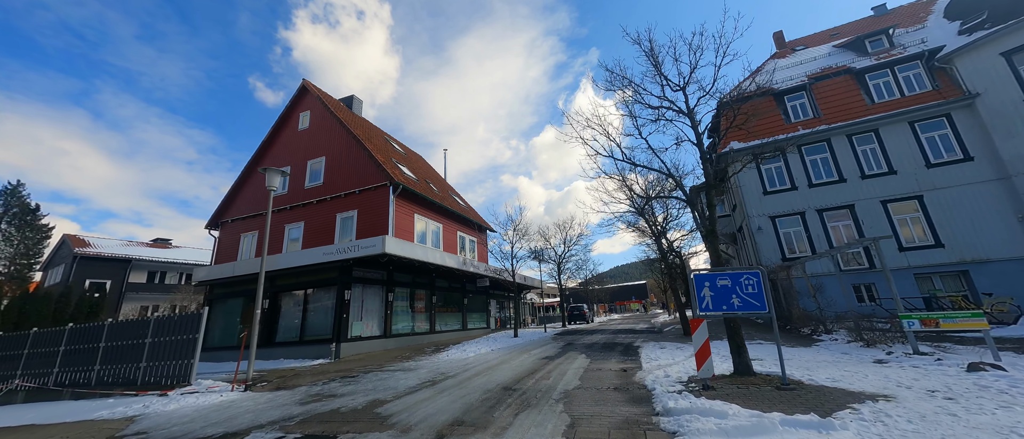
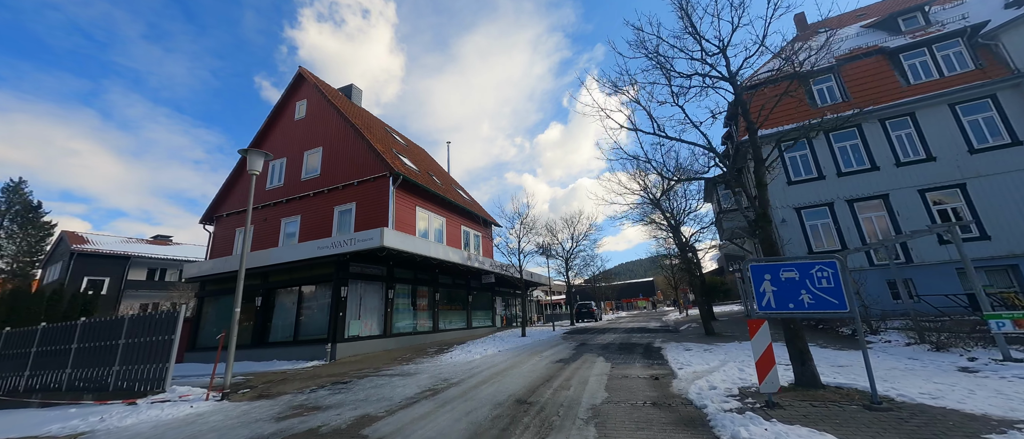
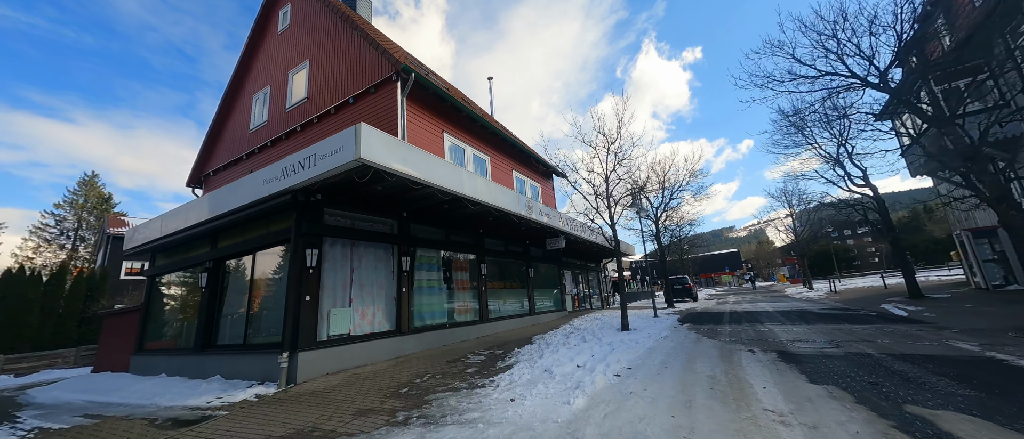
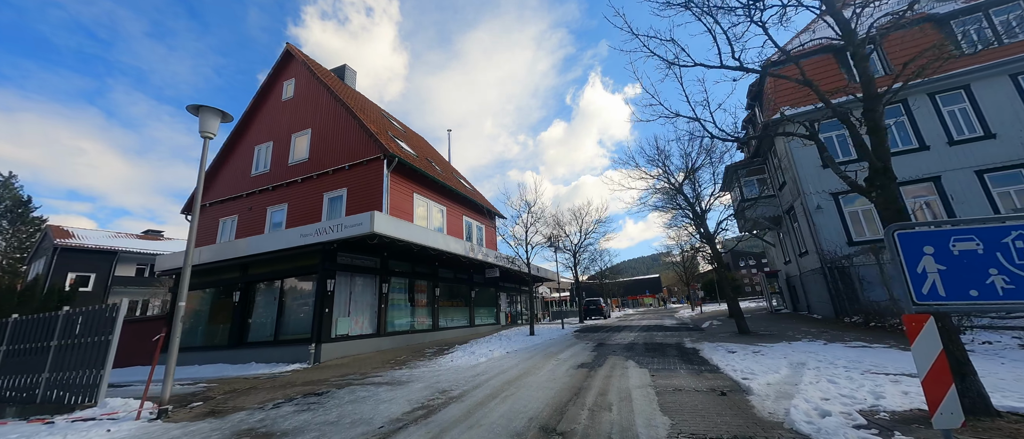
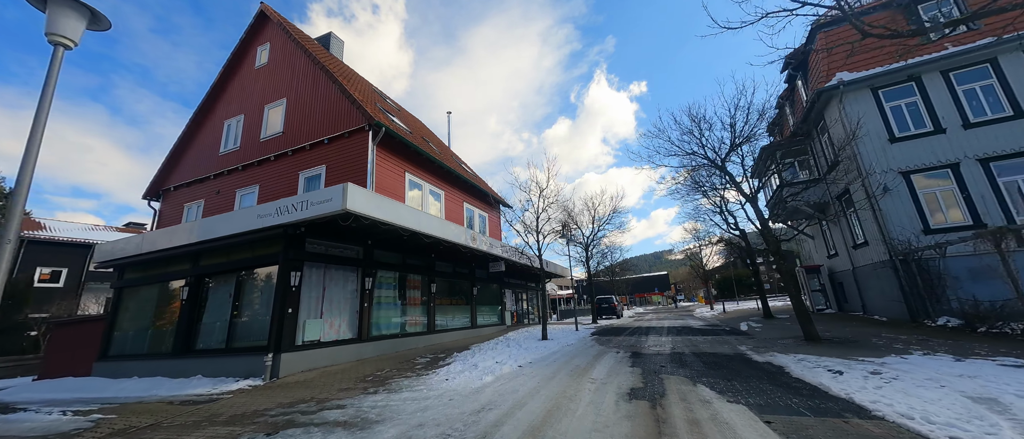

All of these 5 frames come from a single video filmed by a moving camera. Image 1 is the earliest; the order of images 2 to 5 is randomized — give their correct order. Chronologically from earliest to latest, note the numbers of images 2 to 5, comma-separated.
2, 4, 5, 3
